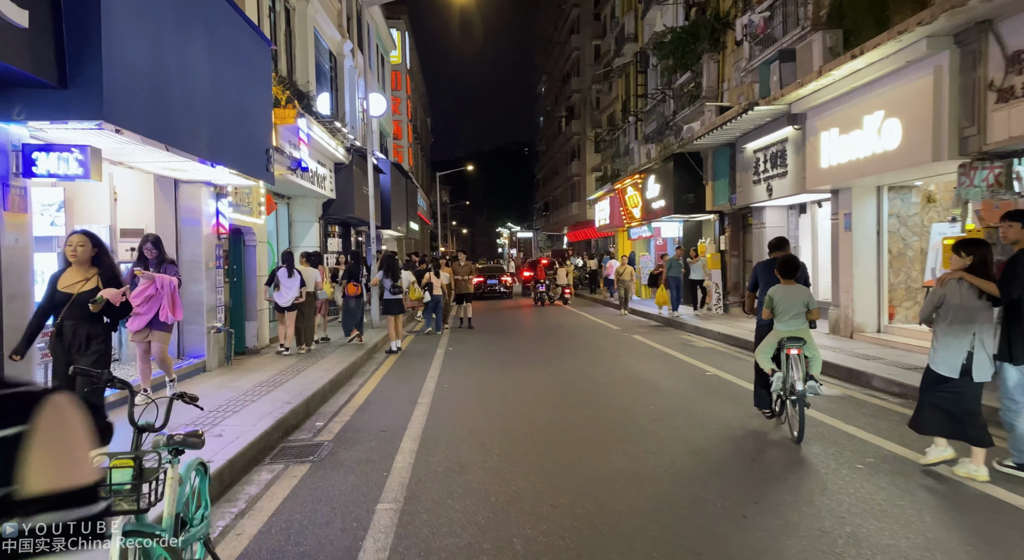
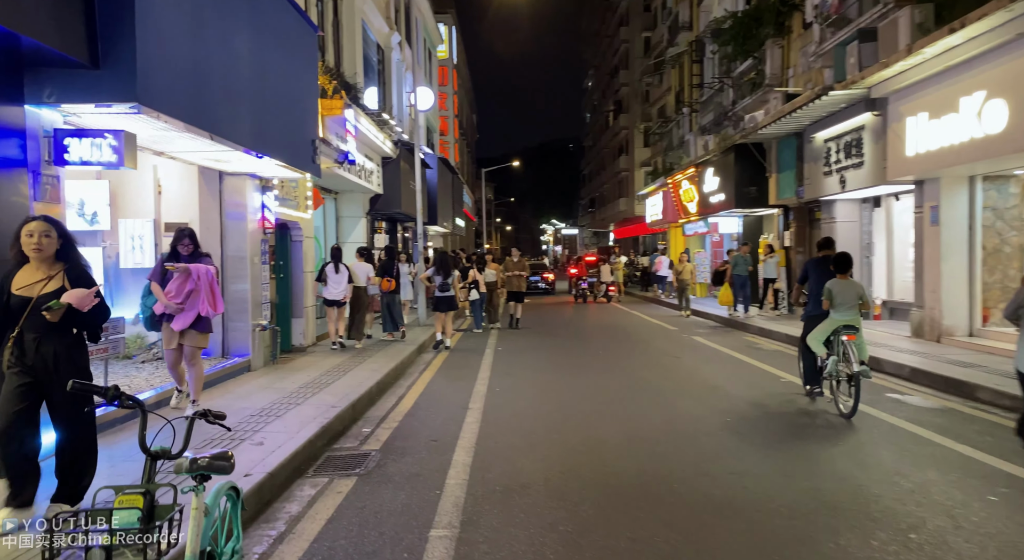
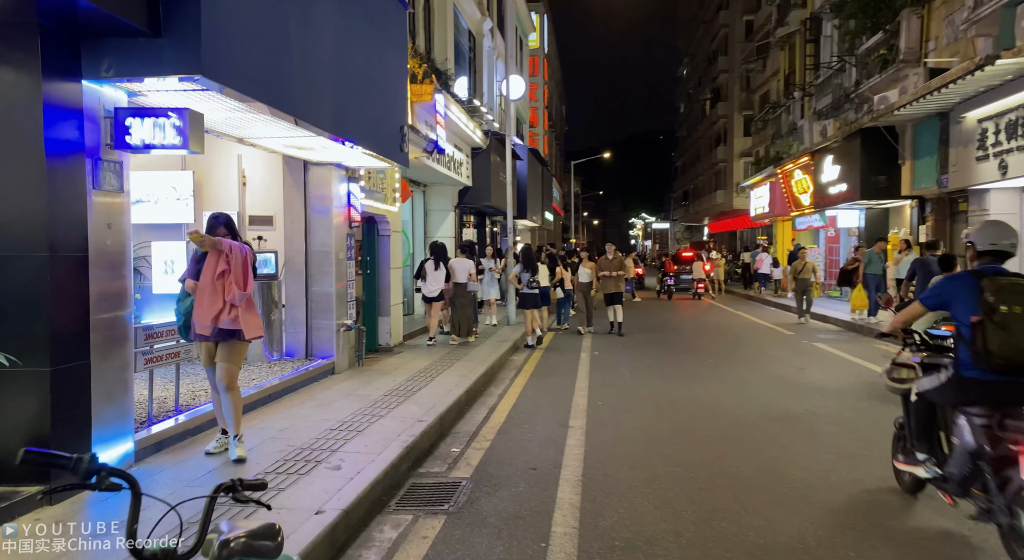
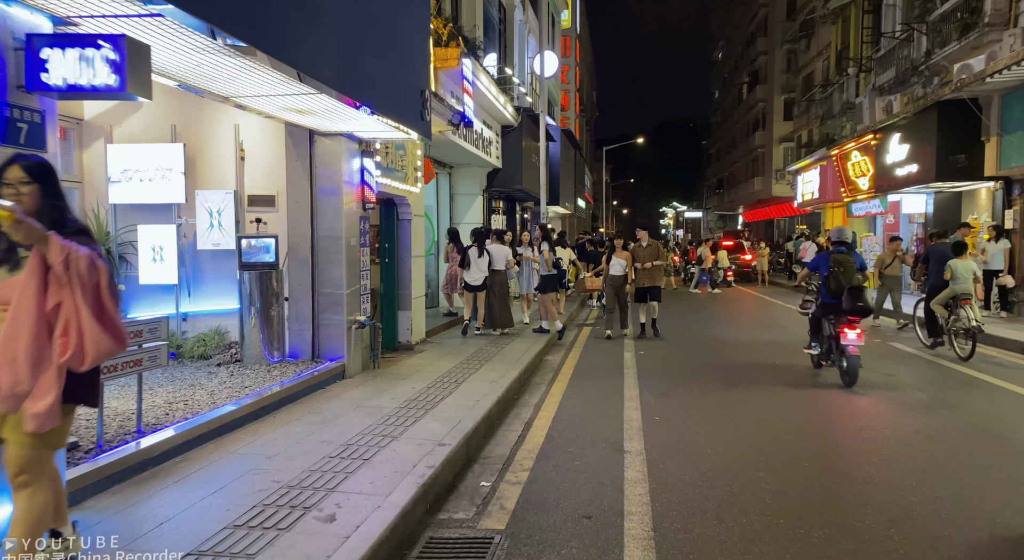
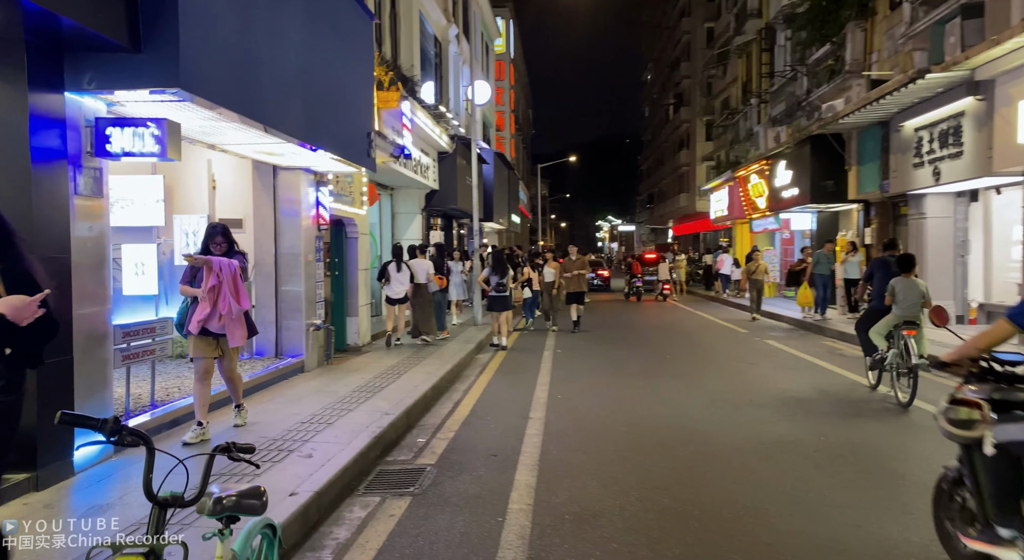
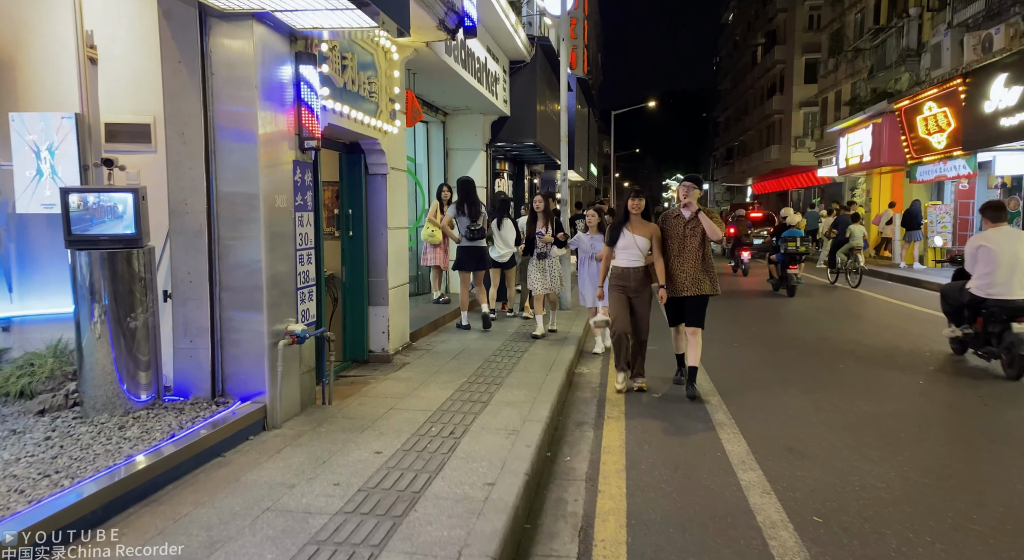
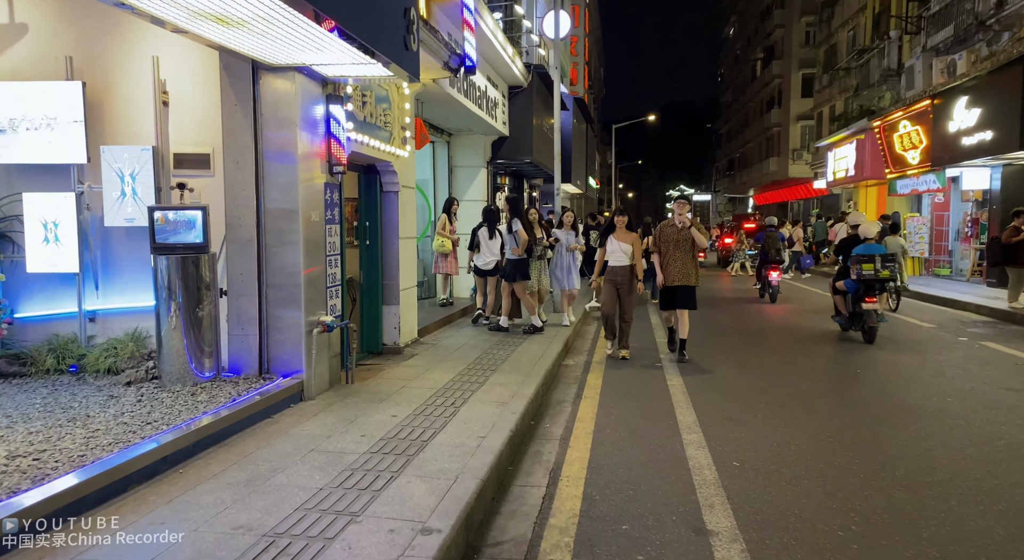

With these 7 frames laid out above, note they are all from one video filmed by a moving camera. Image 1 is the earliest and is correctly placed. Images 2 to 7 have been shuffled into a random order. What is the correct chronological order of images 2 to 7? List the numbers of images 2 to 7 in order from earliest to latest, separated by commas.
2, 5, 3, 4, 7, 6
